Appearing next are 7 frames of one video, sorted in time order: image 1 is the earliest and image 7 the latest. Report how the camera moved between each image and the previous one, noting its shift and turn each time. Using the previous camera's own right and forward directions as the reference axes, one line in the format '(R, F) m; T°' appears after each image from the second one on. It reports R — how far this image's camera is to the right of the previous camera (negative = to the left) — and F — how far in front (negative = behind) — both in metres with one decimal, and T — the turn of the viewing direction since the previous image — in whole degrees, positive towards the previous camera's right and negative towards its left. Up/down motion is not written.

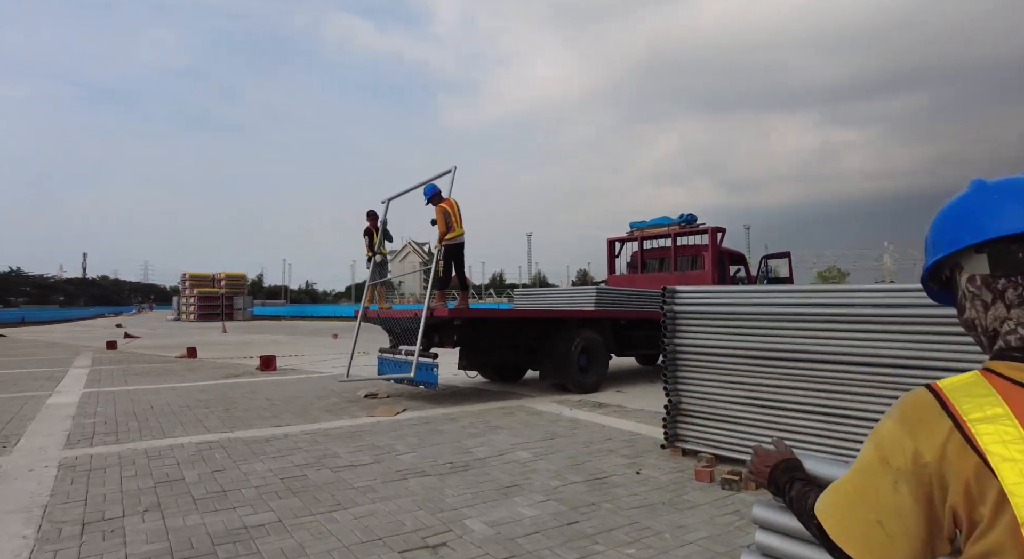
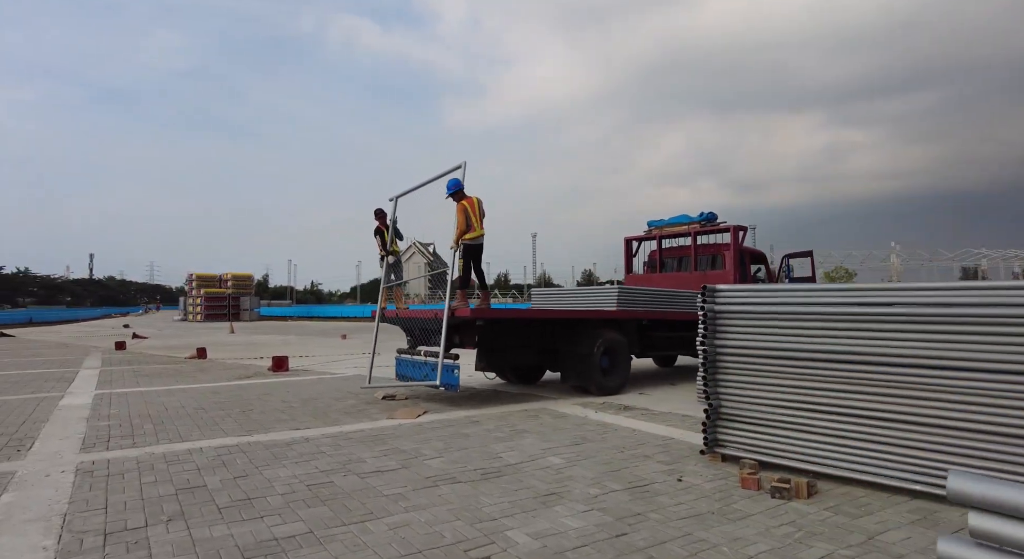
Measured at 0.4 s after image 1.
(-0.2, +0.2) m; 0°
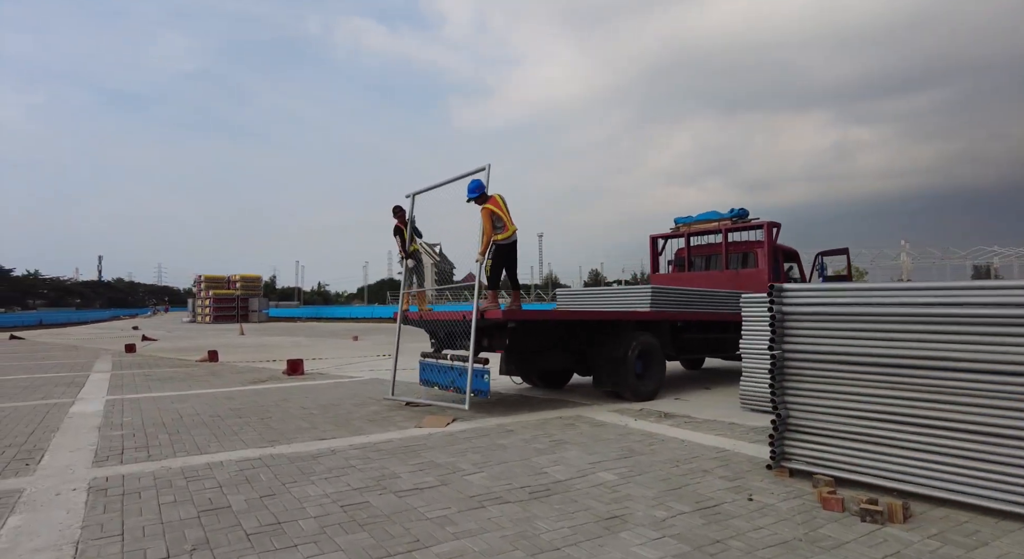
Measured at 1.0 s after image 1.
(-0.3, +0.4) m; -1°
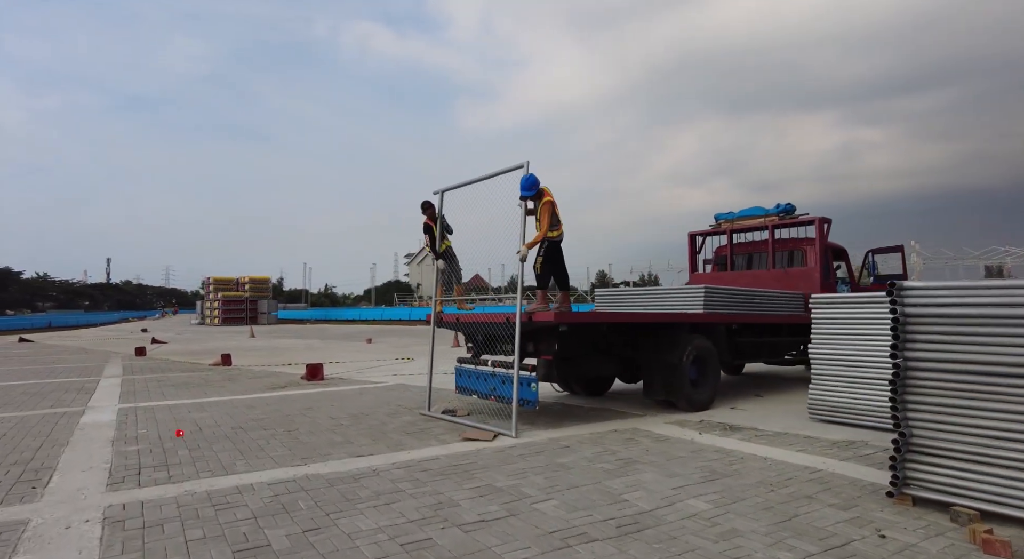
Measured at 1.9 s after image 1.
(-0.5, +0.6) m; -1°
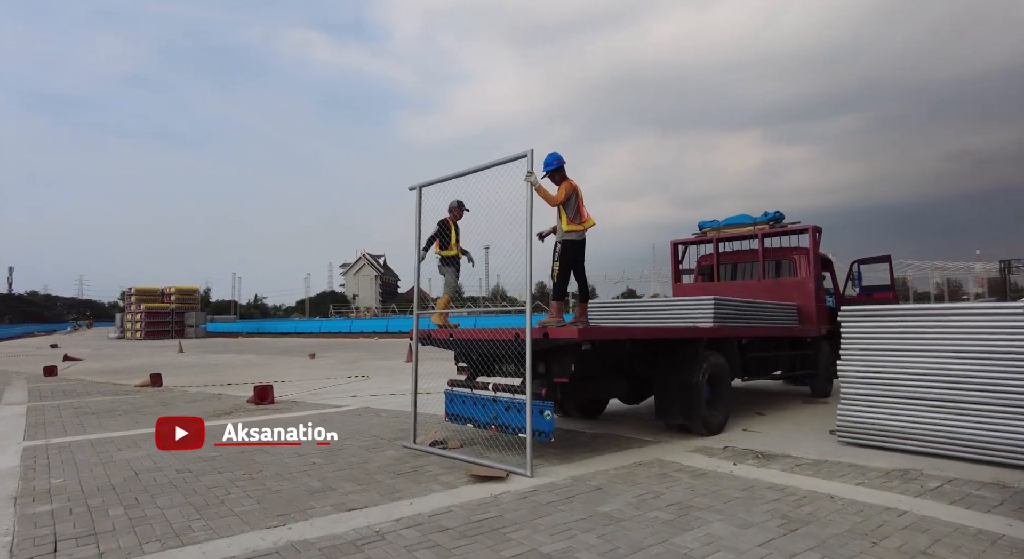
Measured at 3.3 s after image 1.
(-0.7, +1.0) m; +6°
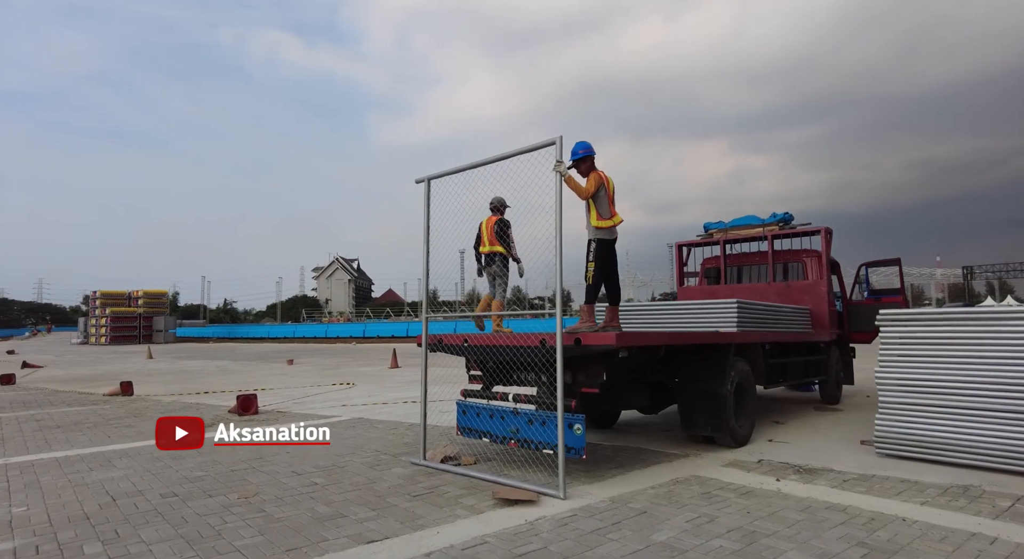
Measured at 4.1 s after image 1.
(-0.4, +0.5) m; +2°
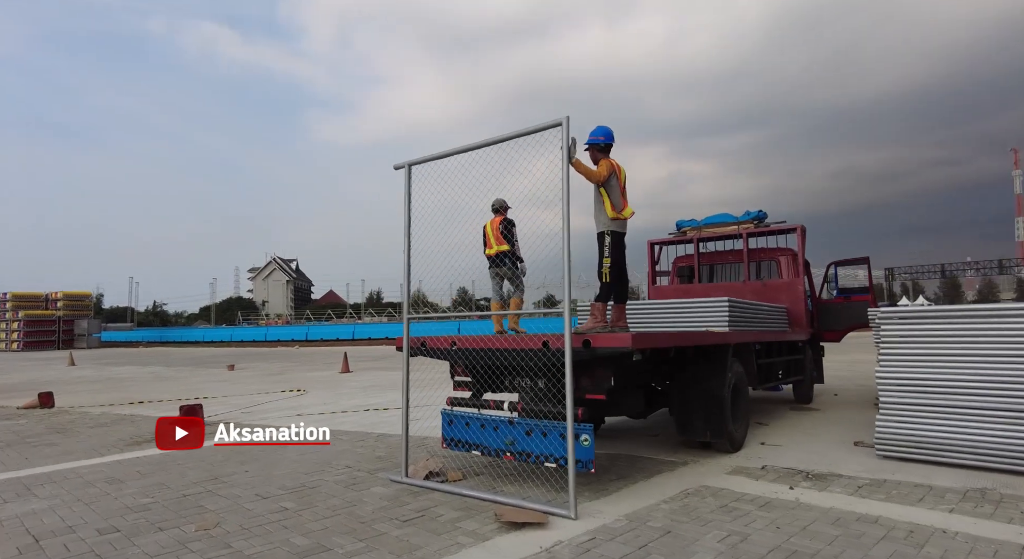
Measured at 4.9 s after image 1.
(-0.4, +0.5) m; +5°
